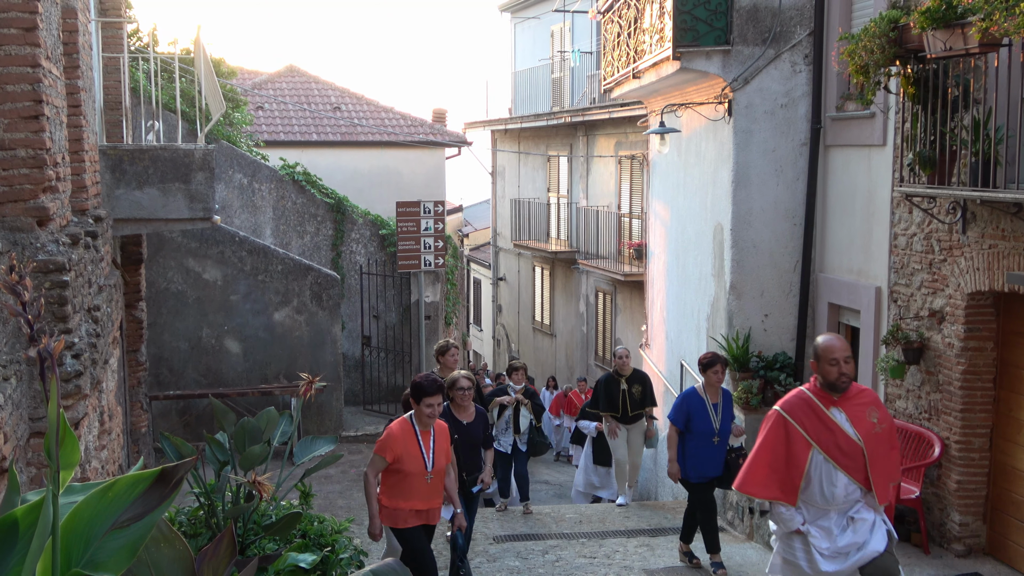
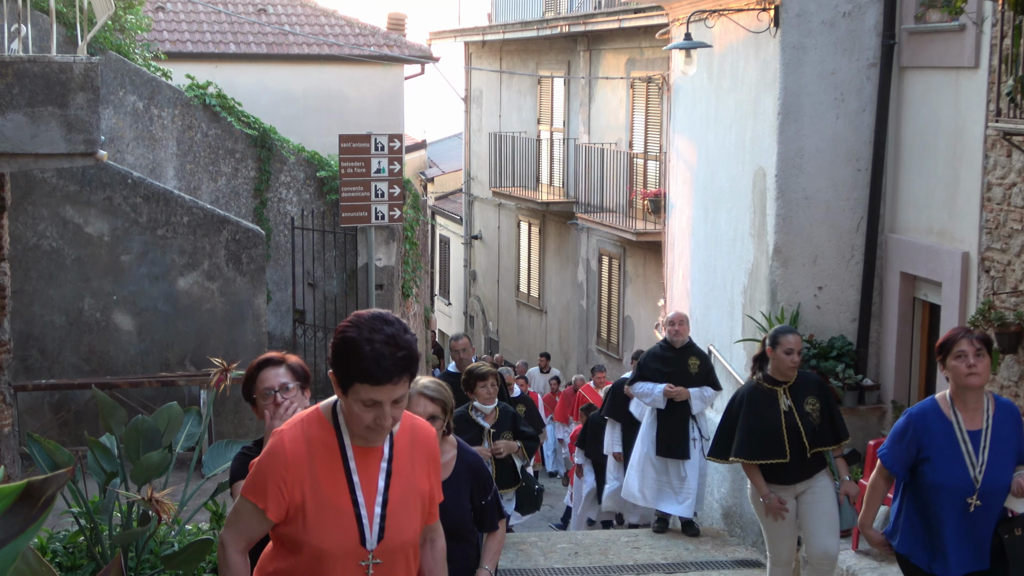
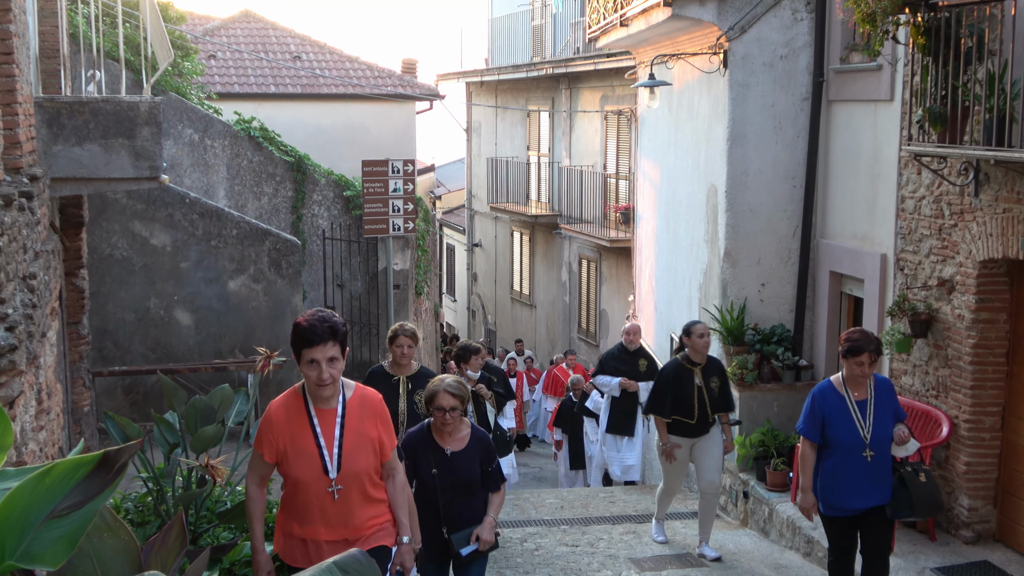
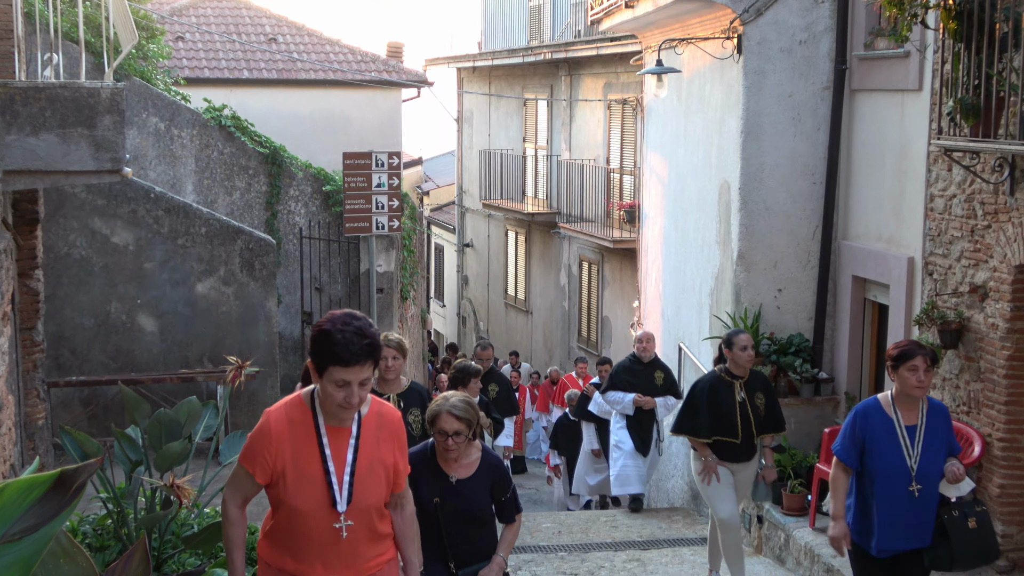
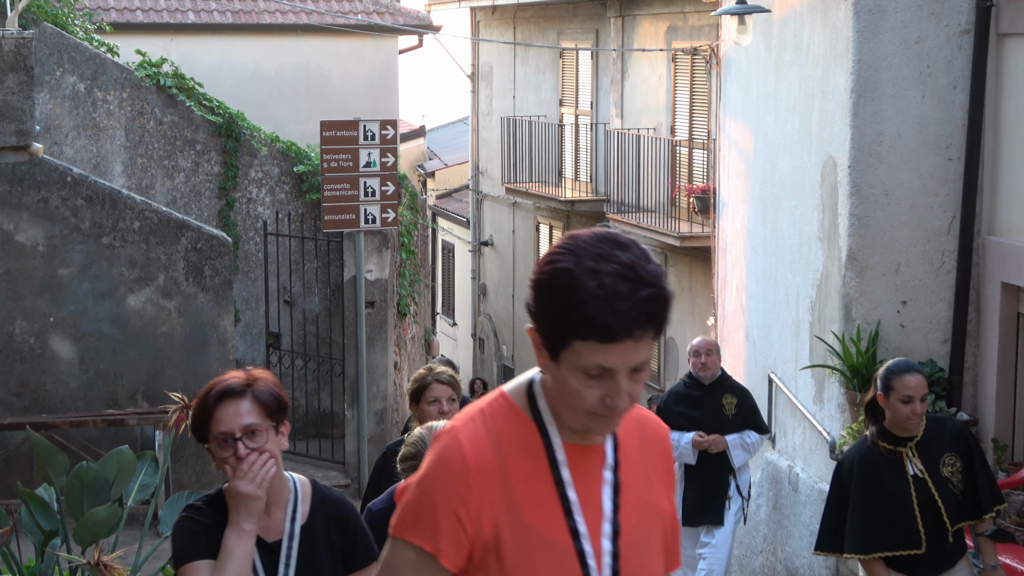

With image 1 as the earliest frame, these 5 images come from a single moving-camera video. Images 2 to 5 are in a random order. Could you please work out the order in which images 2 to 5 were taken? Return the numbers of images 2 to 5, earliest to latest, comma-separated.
3, 4, 2, 5
